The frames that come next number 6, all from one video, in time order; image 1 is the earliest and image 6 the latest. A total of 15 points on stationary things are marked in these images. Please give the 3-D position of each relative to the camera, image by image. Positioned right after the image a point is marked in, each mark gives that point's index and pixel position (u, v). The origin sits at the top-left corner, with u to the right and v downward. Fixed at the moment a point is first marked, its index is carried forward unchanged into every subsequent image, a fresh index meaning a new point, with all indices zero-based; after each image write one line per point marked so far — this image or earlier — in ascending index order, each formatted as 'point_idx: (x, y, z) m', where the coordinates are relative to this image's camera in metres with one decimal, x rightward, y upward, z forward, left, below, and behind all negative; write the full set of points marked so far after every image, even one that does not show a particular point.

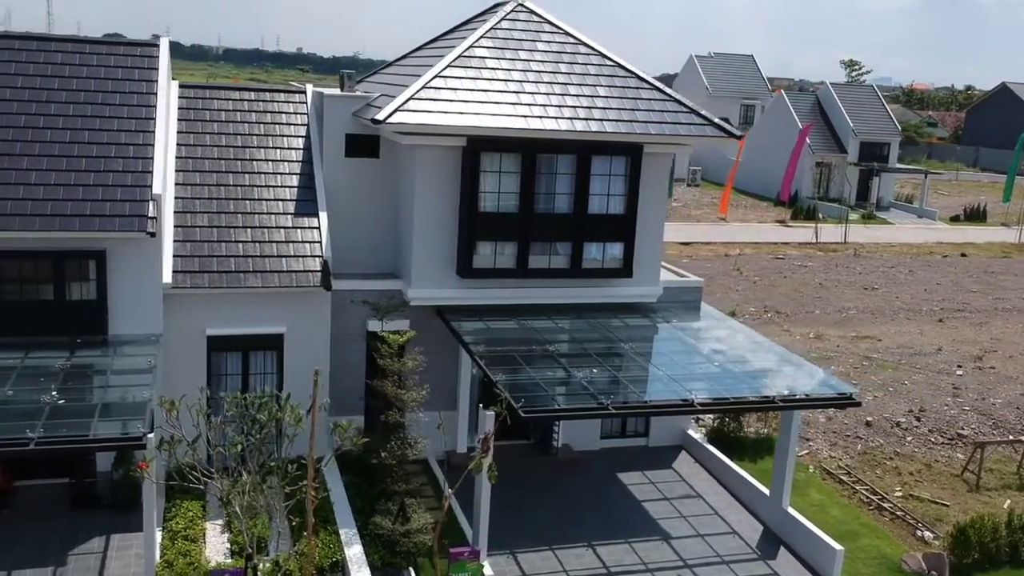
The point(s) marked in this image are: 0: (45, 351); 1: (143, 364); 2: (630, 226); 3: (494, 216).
0: (-8.0, -1.1, +15.2) m
1: (-6.3, -1.3, +15.1) m
2: (+2.5, +1.3, +18.8) m
3: (-0.4, +1.4, +17.9) m
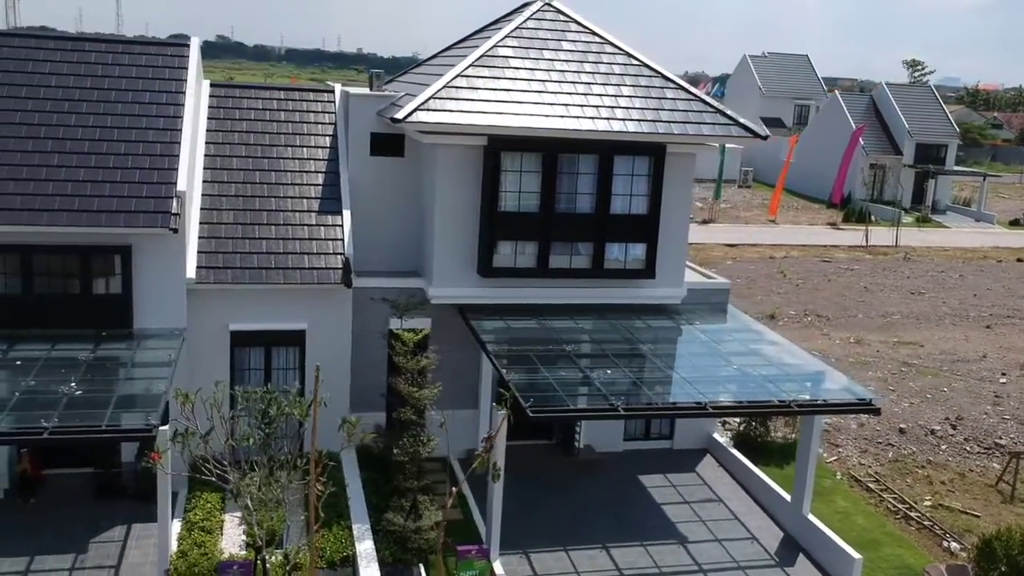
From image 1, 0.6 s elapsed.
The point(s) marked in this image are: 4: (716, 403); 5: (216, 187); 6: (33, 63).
0: (-7.8, -1.0, +15.6) m
1: (-6.1, -1.2, +15.5) m
2: (+2.9, +1.3, +18.6) m
3: (0.0, +1.5, +17.9) m
4: (+3.5, -2.0, +15.2) m
5: (-6.1, +2.1, +18.4) m
6: (-9.8, +4.6, +18.1) m
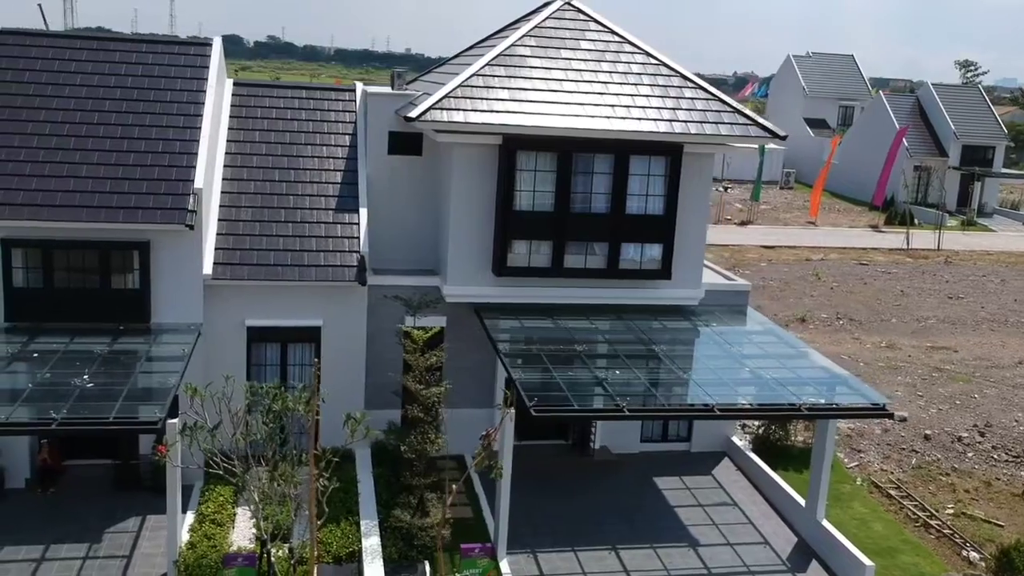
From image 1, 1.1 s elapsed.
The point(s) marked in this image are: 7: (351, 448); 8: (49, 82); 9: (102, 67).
0: (-7.6, -0.9, +16.0) m
1: (-5.9, -1.1, +15.7) m
2: (+3.3, +1.3, +18.5) m
3: (+0.3, +1.5, +17.9) m
4: (+3.6, -2.0, +15.0) m
5: (-5.8, +2.2, +18.6) m
6: (-9.5, +4.7, +18.5) m
7: (-3.3, -3.3, +18.3) m
8: (-9.5, +4.2, +18.1) m
9: (-8.6, +4.6, +18.7) m
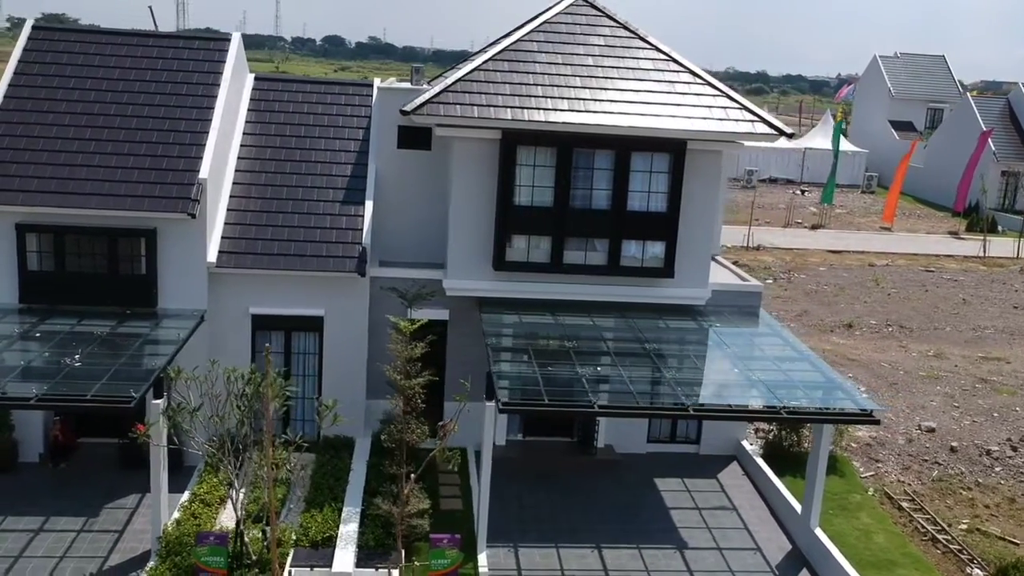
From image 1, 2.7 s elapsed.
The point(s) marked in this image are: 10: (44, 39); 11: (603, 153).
0: (-7.8, -0.6, +16.6) m
1: (-6.2, -0.9, +16.3) m
2: (+3.3, +1.3, +18.2) m
3: (+0.3, +1.6, +17.9) m
4: (+3.3, -2.0, +14.7) m
5: (-5.7, +2.4, +19.1) m
6: (-9.3, +5.0, +19.4) m
7: (-3.4, -3.1, +18.6) m
8: (-9.4, +4.5, +19.0) m
9: (-8.4, +4.9, +19.4) m
10: (-10.3, +5.4, +19.5) m
11: (+1.8, +2.7, +17.8) m
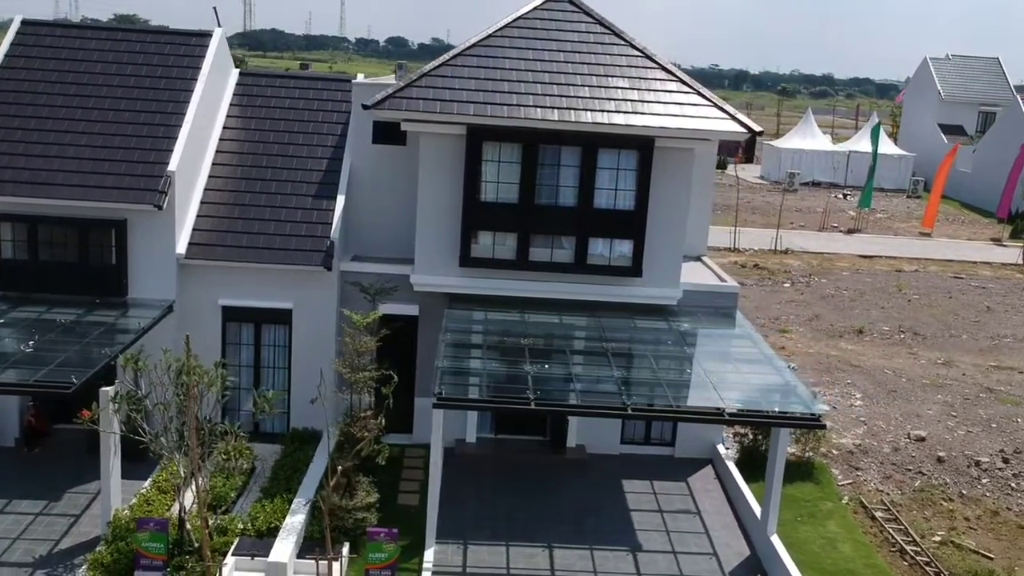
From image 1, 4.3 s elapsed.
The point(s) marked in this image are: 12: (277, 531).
0: (-8.6, -0.4, +17.0) m
1: (-6.9, -0.7, +16.5) m
2: (+2.6, +1.3, +18.0) m
3: (-0.3, +1.6, +17.8) m
4: (+2.4, -1.9, +14.5) m
5: (-6.3, +2.6, +19.3) m
6: (-9.8, +5.3, +19.8) m
7: (-4.1, -3.0, +18.7) m
8: (-9.9, +4.8, +19.4) m
9: (-9.0, +5.2, +19.8) m
10: (-10.8, +5.7, +19.9) m
11: (+1.2, +2.7, +17.6) m
12: (-3.9, -4.1, +14.8) m
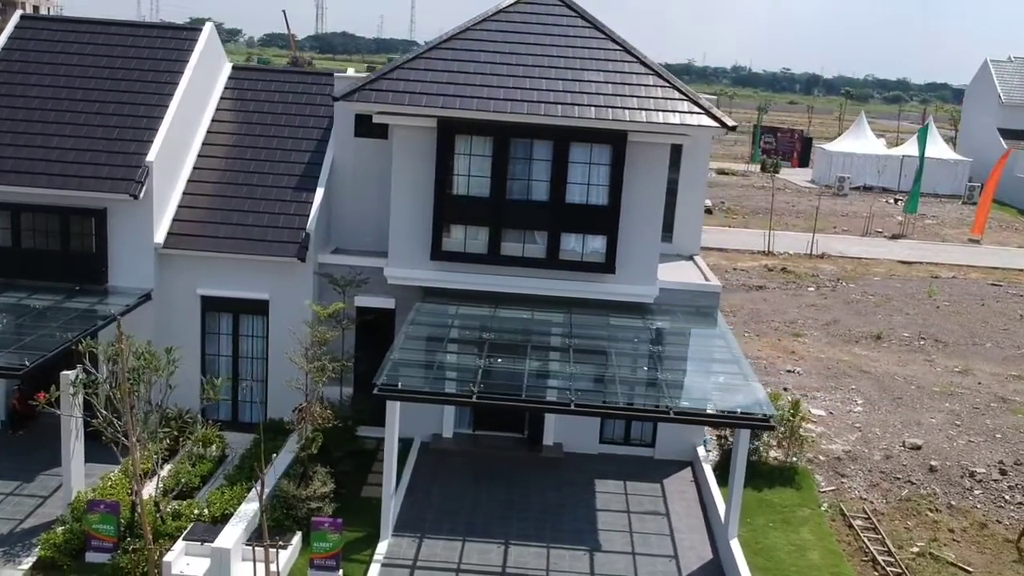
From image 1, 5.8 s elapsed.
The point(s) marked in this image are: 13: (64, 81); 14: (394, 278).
0: (-9.2, -0.1, +17.4) m
1: (-7.6, -0.5, +16.8) m
2: (+2.1, +1.4, +17.7) m
3: (-0.9, +1.7, +17.7) m
4: (+1.6, -1.9, +14.3) m
5: (-6.7, +2.8, +19.6) m
6: (-10.2, +5.6, +20.3) m
7: (-4.6, -2.8, +18.8) m
8: (-10.3, +5.0, +19.9) m
9: (-9.3, +5.4, +20.2) m
10: (-11.1, +6.0, +20.5) m
11: (+0.7, +2.8, +17.5) m
12: (-4.7, -3.9, +14.9) m
13: (-9.7, +4.5, +19.5) m
14: (-2.4, +0.2, +18.2) m
